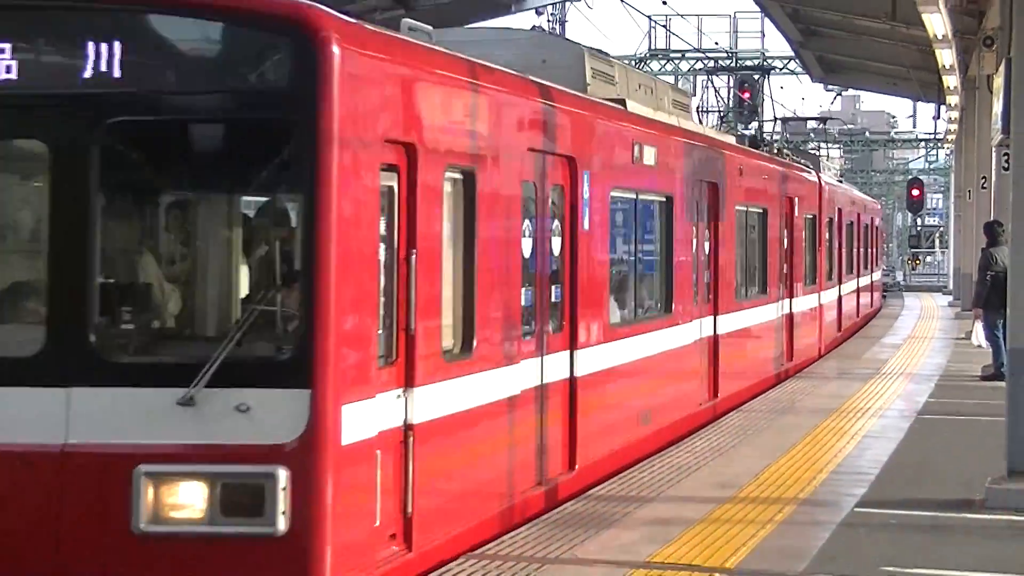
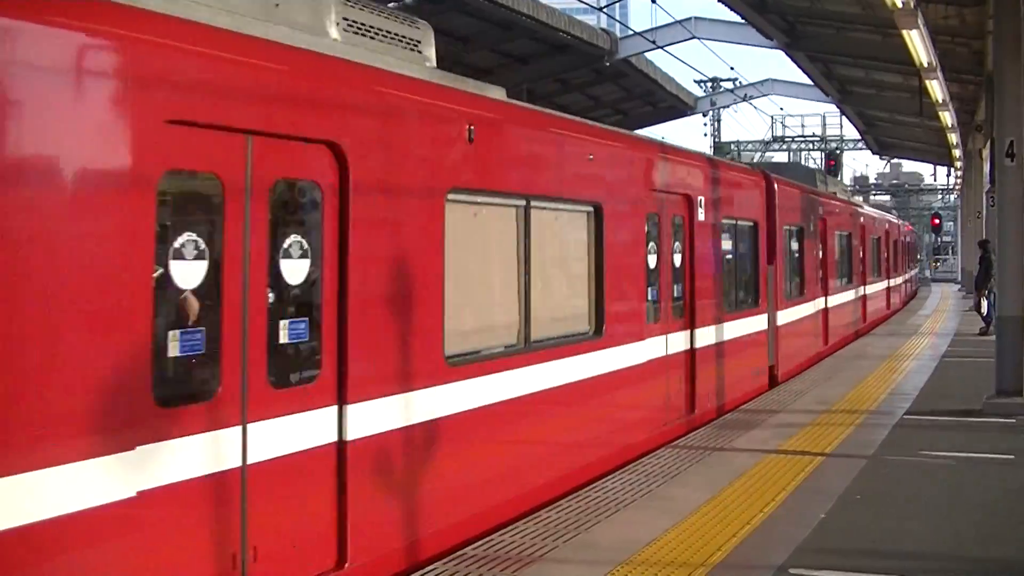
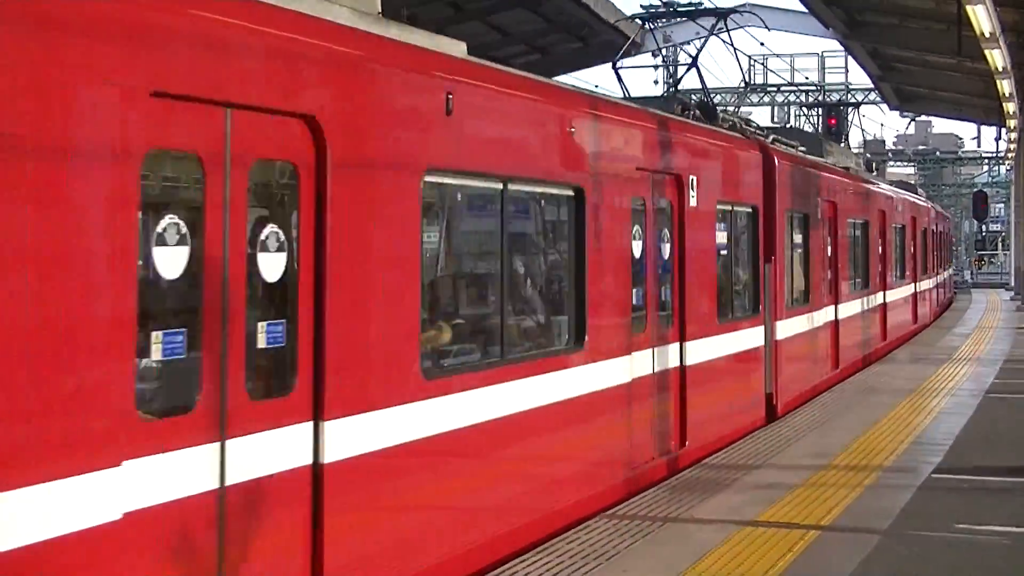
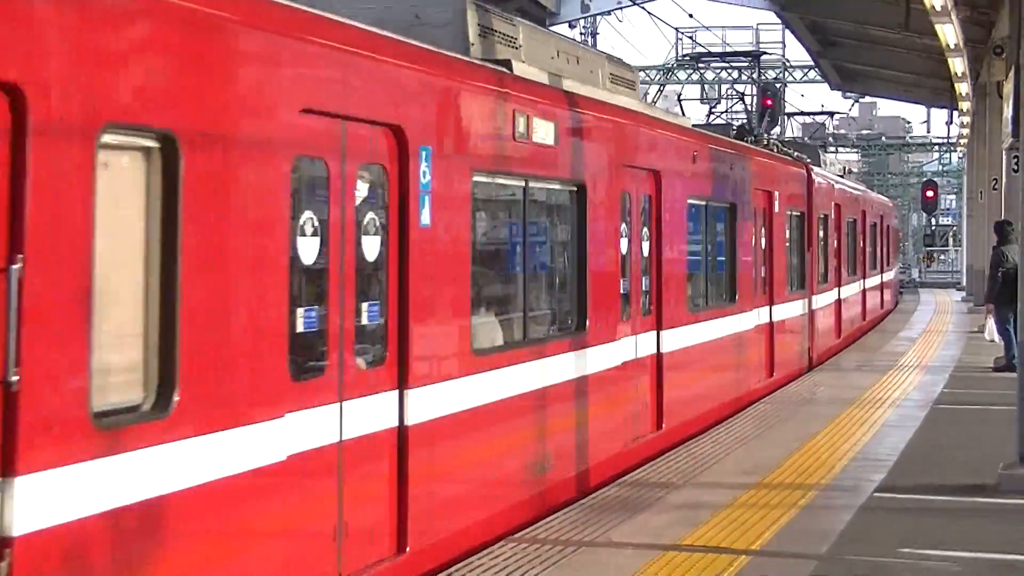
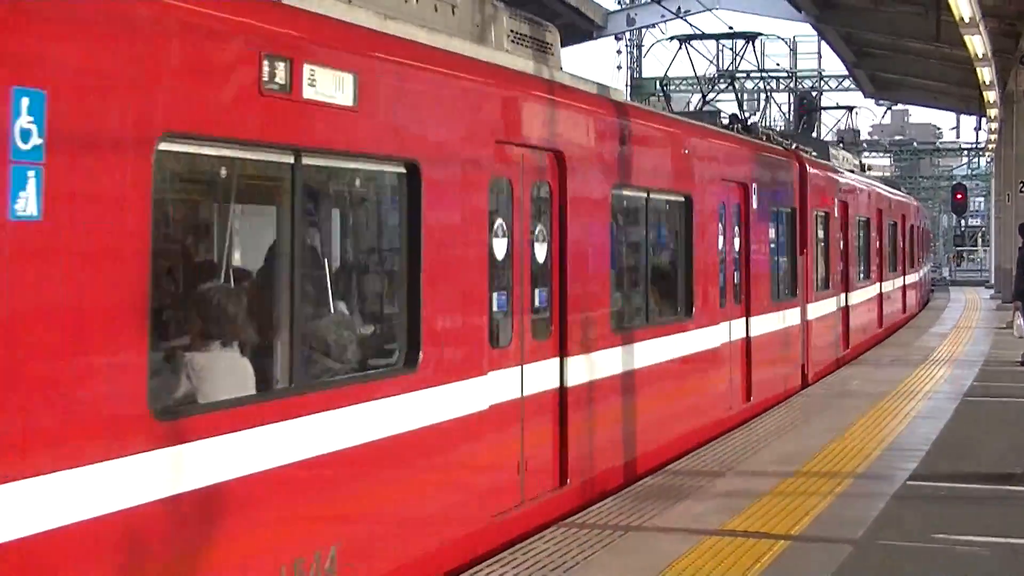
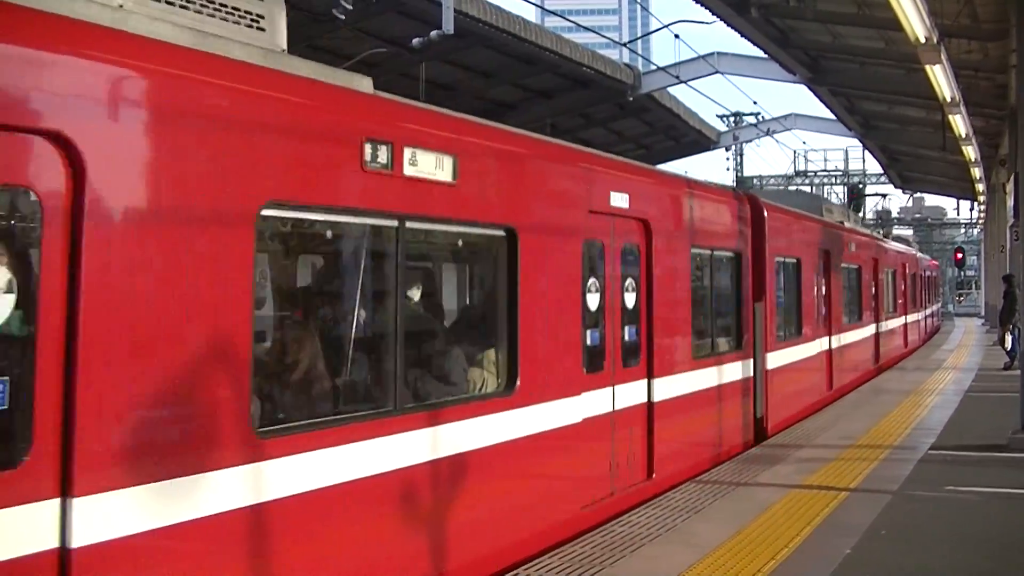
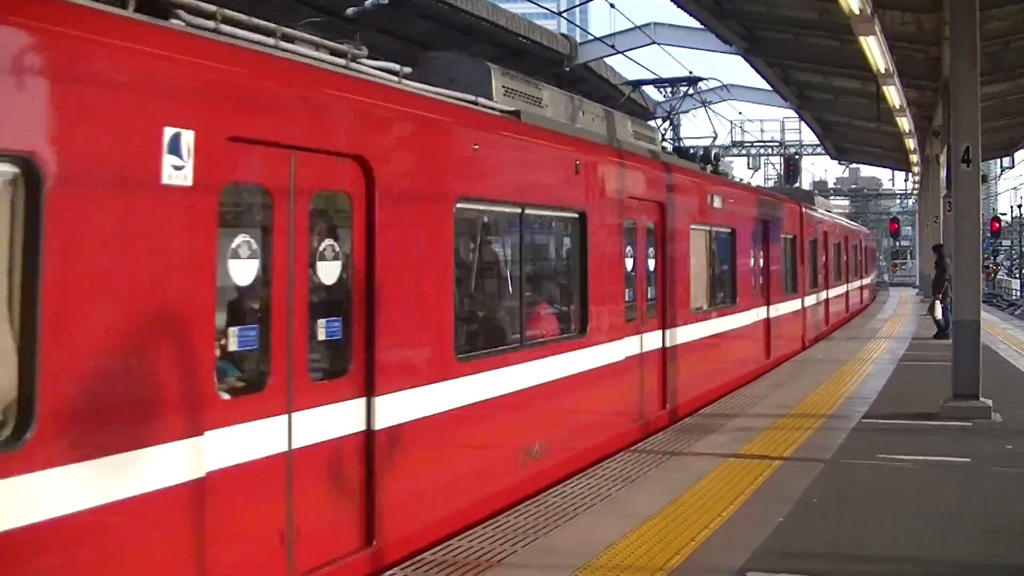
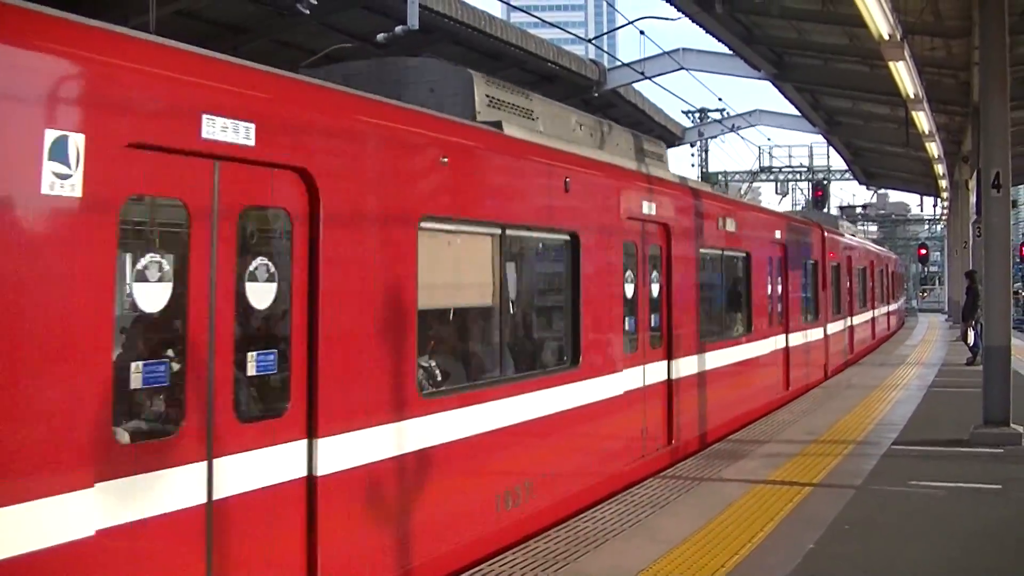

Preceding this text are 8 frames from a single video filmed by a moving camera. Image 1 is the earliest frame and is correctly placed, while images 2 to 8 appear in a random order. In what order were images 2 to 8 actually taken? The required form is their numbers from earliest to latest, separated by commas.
4, 5, 3, 7, 2, 8, 6
